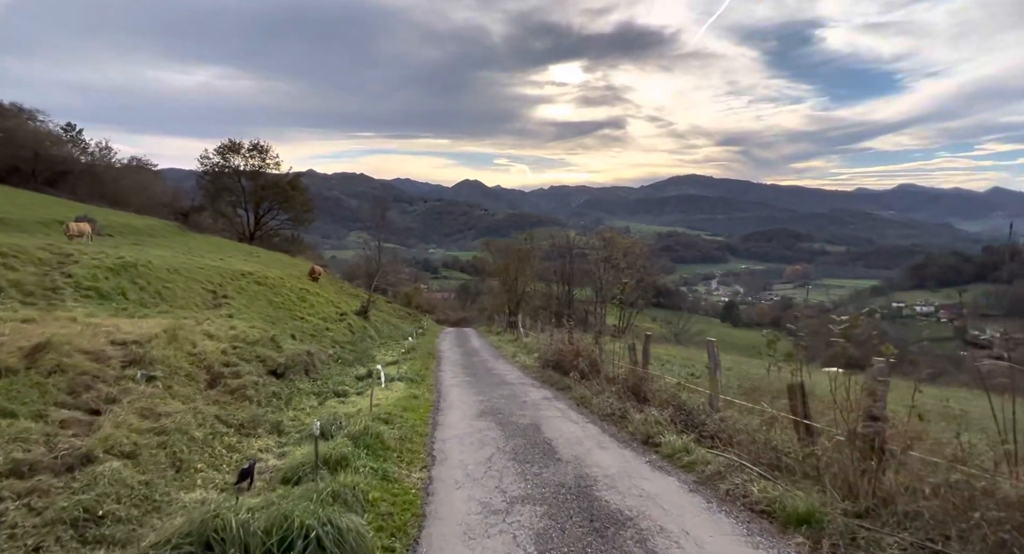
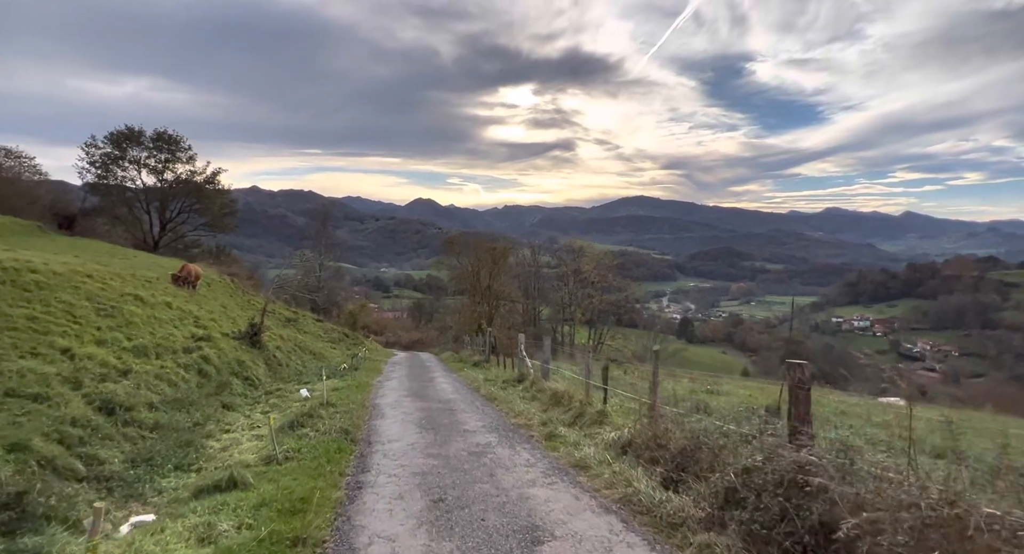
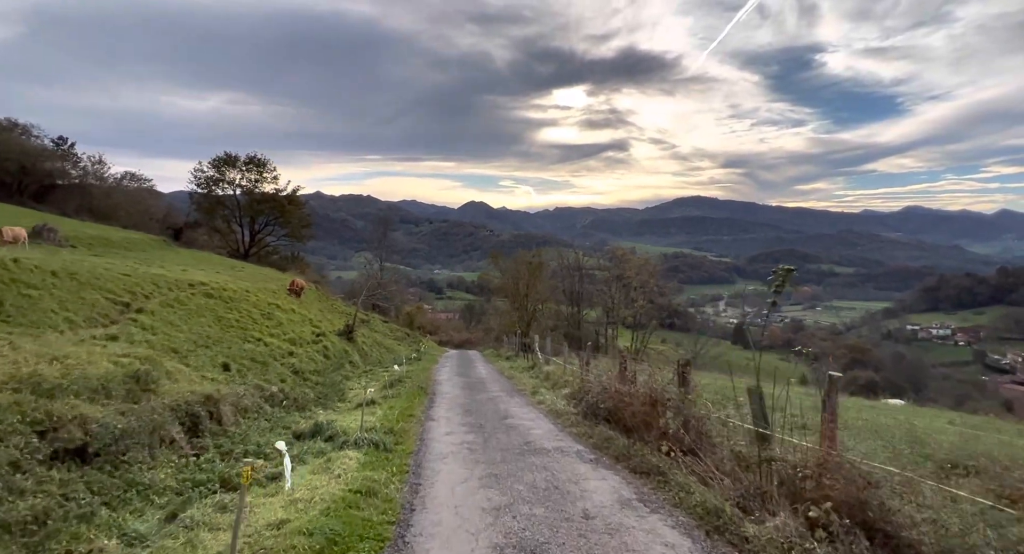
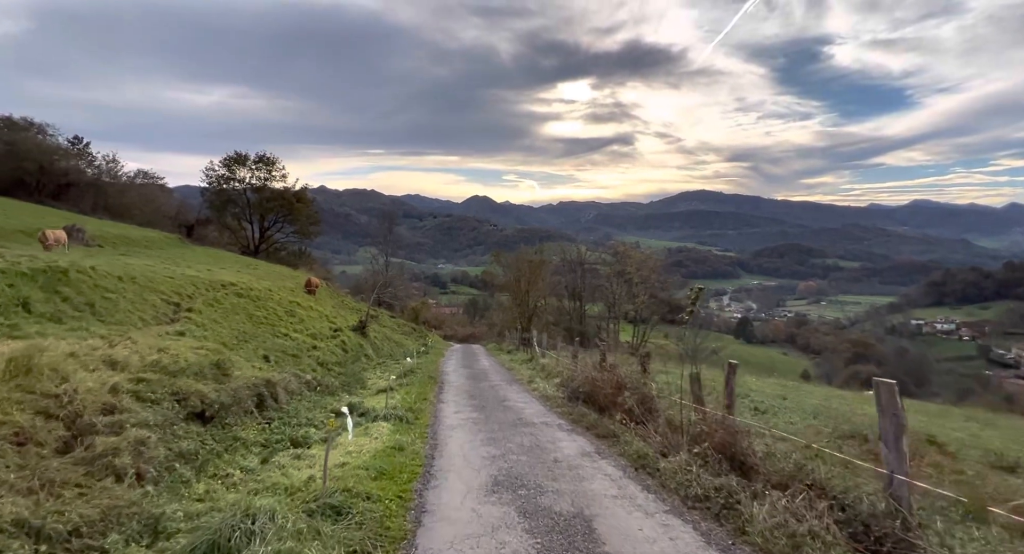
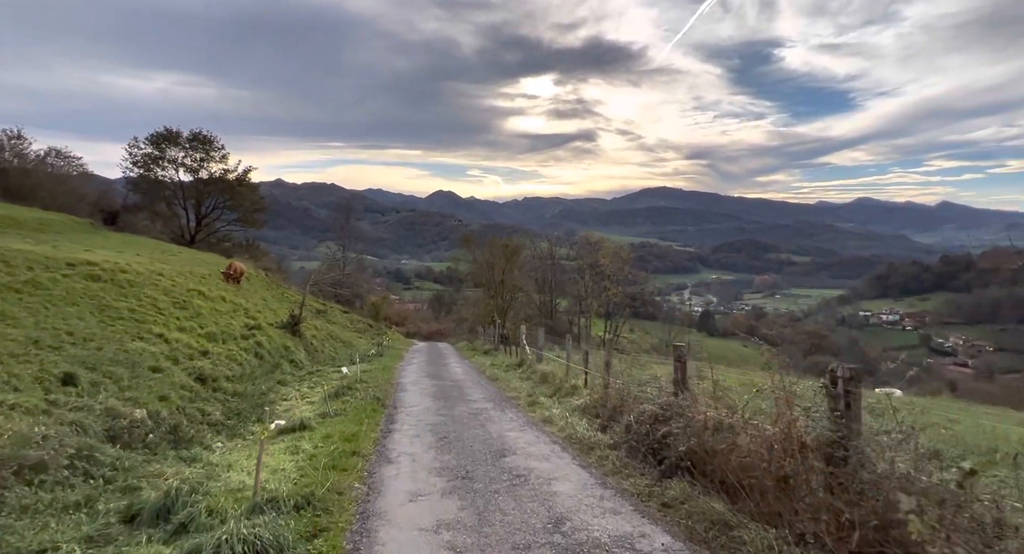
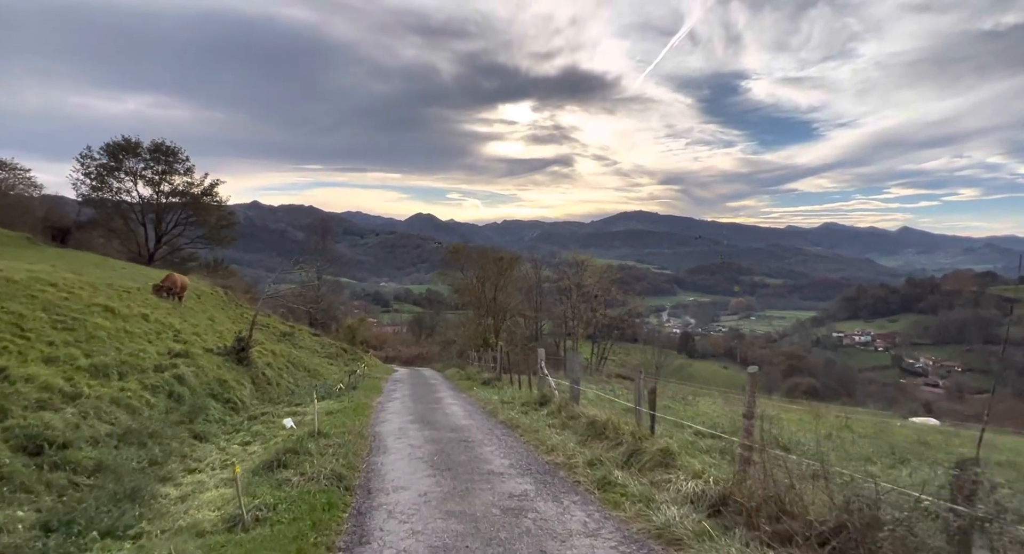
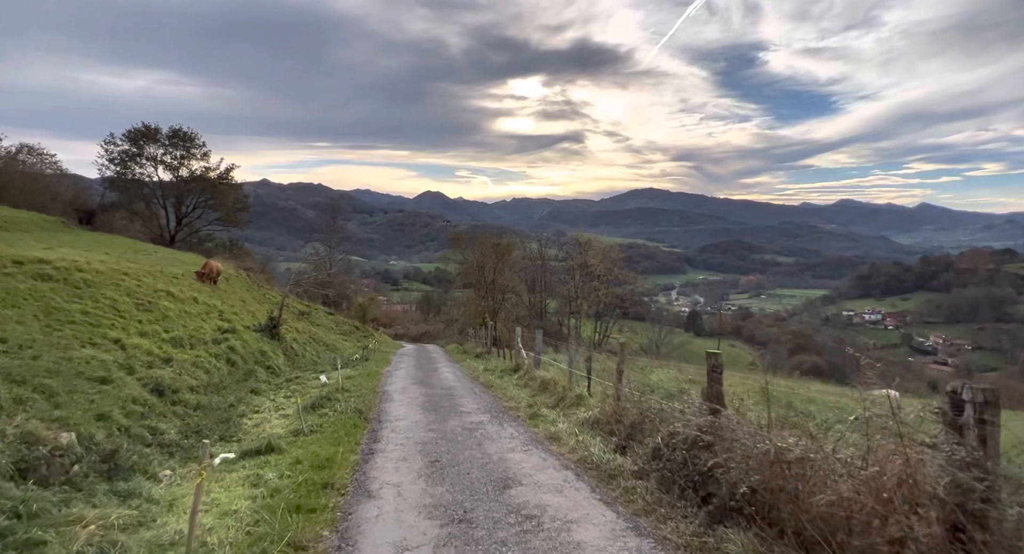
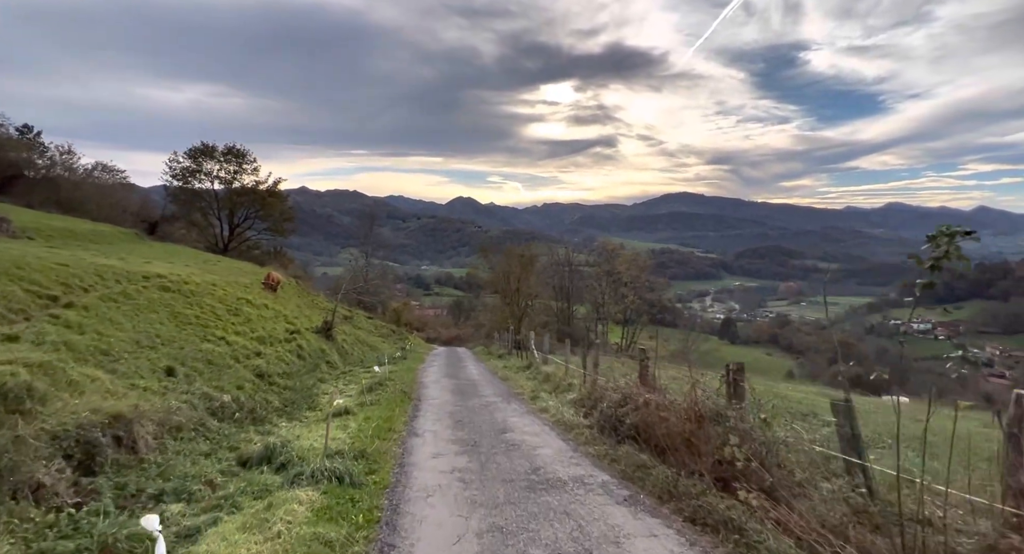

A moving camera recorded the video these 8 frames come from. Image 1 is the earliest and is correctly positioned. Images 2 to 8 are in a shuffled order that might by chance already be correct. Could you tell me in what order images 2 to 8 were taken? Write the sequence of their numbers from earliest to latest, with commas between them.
4, 3, 8, 5, 7, 2, 6
